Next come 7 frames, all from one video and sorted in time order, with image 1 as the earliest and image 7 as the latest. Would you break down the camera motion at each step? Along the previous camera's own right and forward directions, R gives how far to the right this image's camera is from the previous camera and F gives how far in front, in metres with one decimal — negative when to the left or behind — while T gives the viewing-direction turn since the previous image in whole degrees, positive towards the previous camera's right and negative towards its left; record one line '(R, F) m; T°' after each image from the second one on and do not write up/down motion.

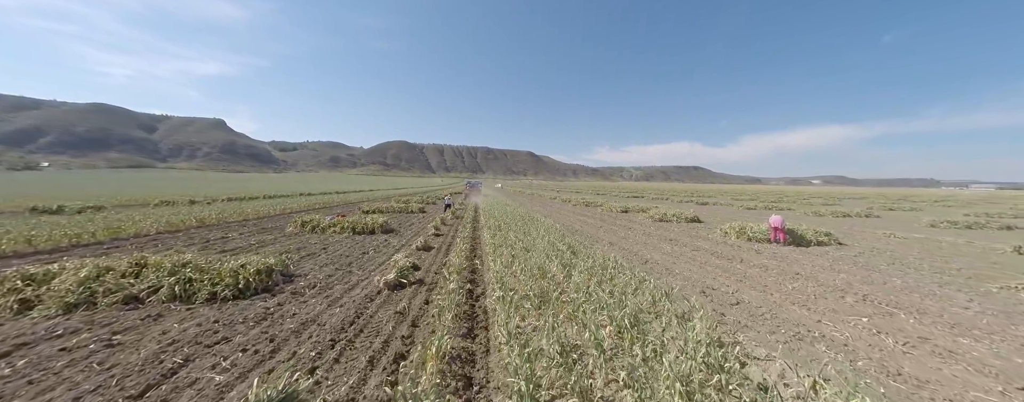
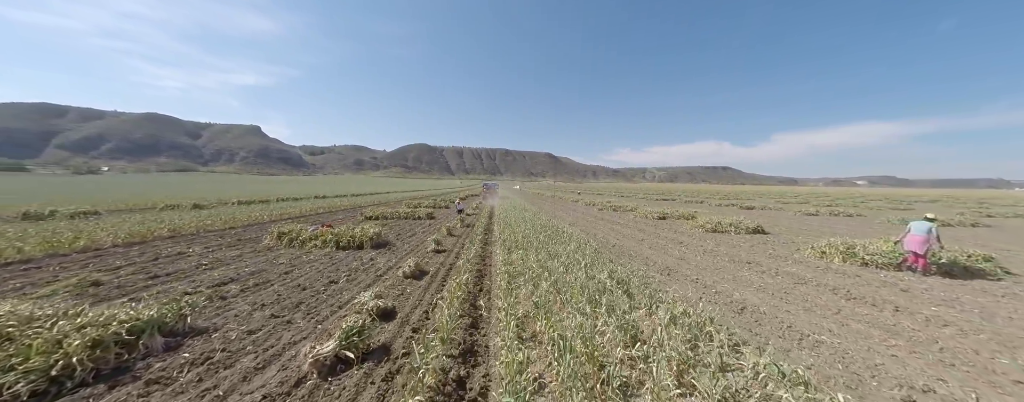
(-0.1, +2.9) m; -4°
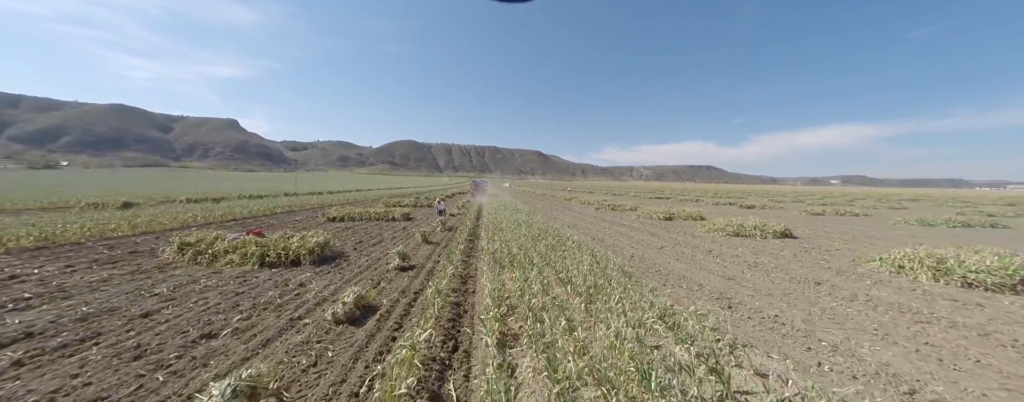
(-0.1, +2.7) m; +2°
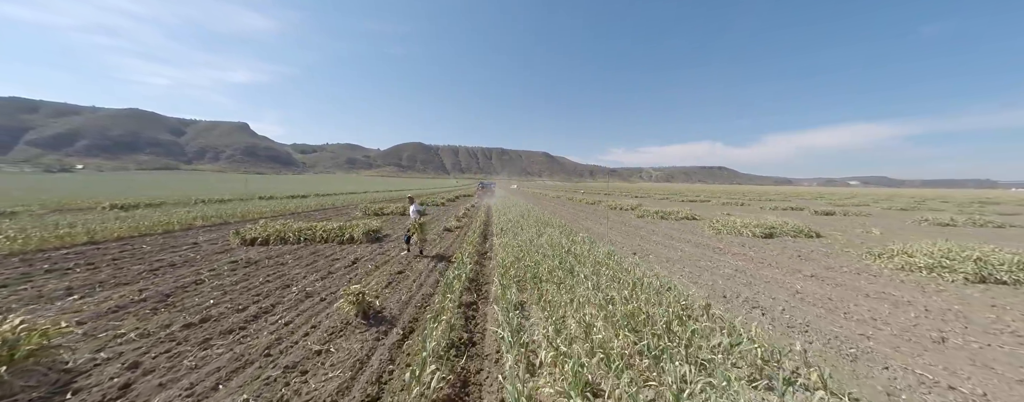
(-0.8, +6.6) m; -1°
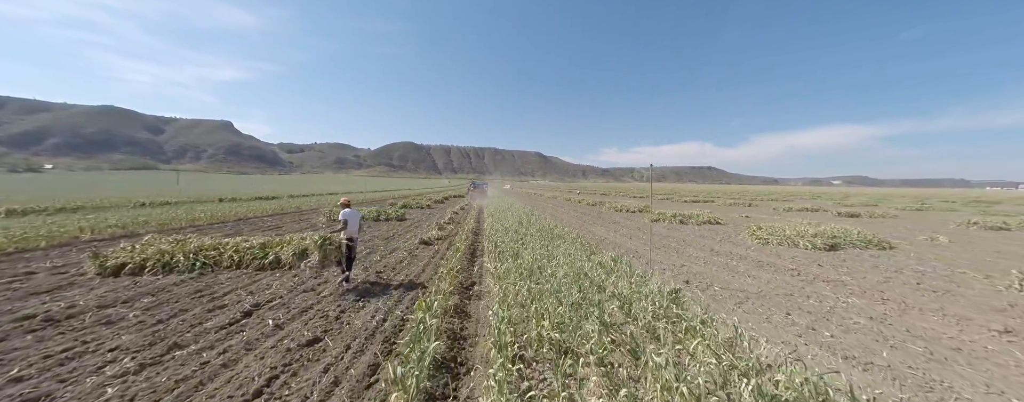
(-0.1, +3.3) m; +1°
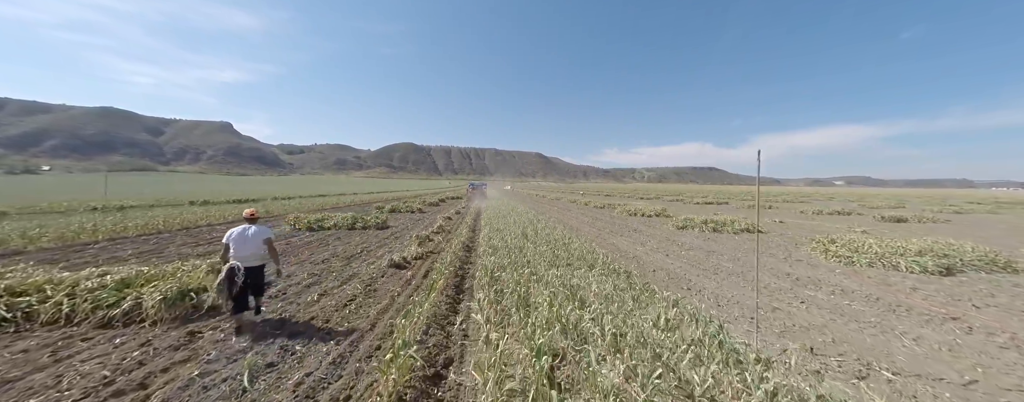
(-0.1, +2.9) m; 0°
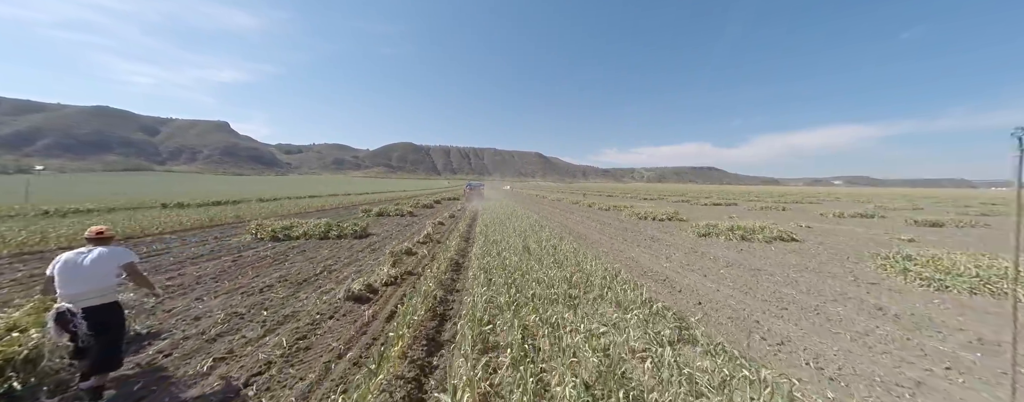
(0.0, +2.0) m; 0°
